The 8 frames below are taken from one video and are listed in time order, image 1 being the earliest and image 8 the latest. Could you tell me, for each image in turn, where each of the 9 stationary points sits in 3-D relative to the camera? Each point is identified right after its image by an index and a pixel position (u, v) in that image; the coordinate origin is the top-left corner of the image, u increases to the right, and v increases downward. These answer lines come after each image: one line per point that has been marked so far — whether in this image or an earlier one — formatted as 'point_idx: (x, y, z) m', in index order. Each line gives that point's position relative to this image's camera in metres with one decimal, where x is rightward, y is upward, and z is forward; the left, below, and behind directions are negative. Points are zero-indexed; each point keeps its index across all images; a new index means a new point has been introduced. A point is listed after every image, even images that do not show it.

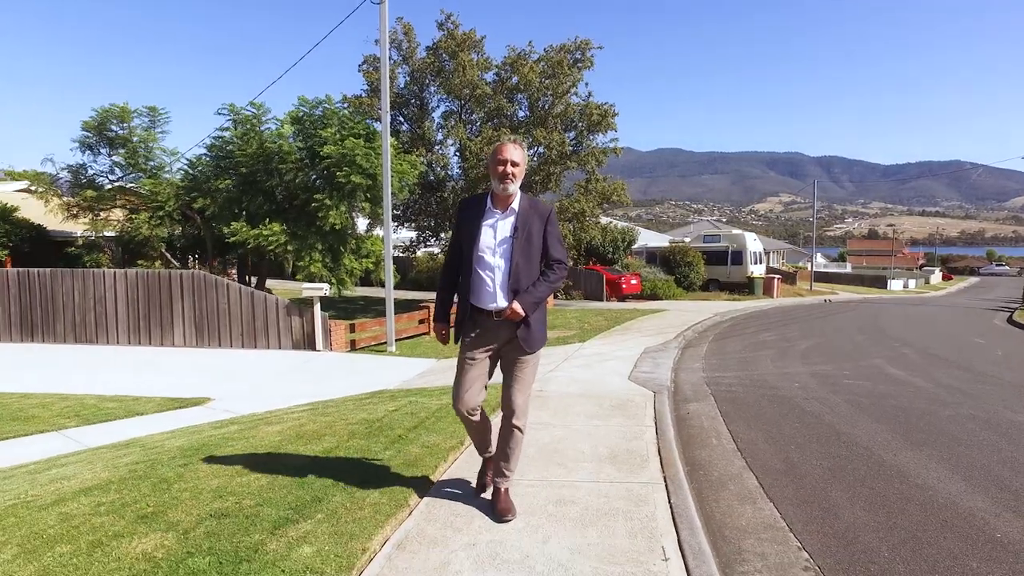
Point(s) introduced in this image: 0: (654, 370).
0: (+2.0, -1.2, +9.5) m
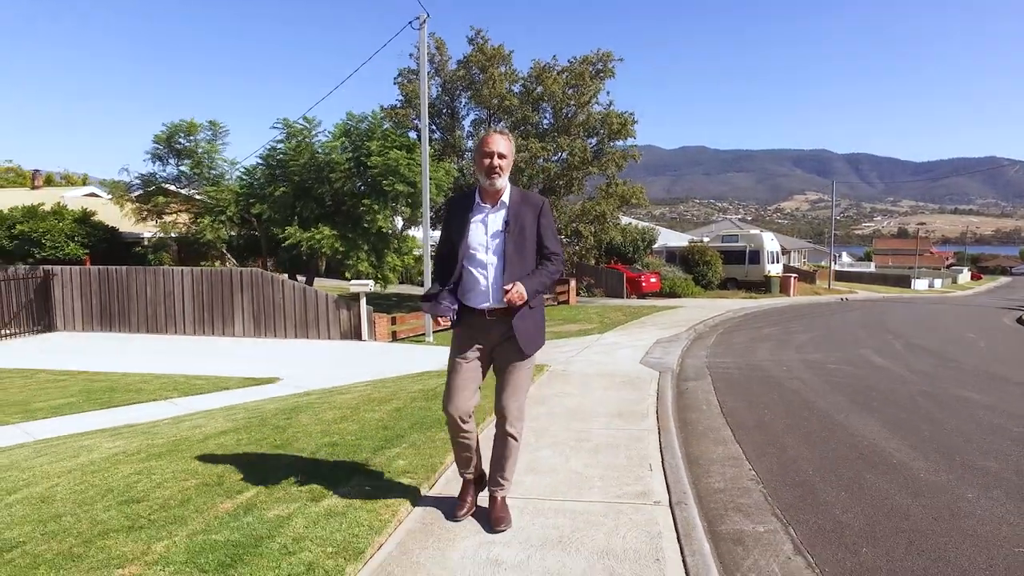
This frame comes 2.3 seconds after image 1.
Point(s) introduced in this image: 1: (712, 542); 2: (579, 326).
0: (+2.5, -1.1, +10.9) m
1: (+1.1, -1.4, +3.6) m
2: (+1.7, -1.0, +16.9) m
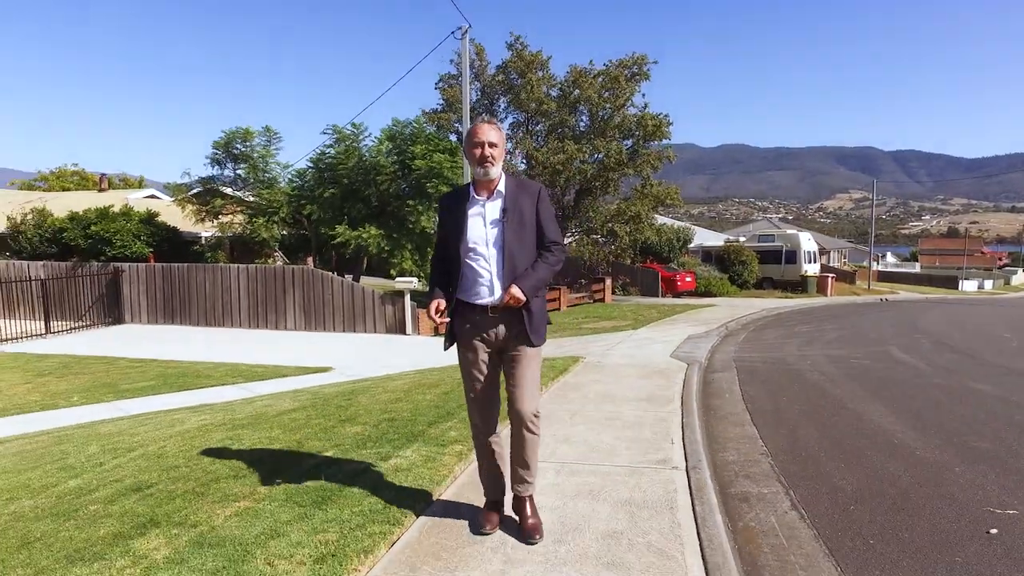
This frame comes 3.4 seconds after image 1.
0: (+3.1, -1.1, +11.4) m
1: (+1.3, -1.3, +4.2) m
2: (+2.7, -0.9, +17.5) m
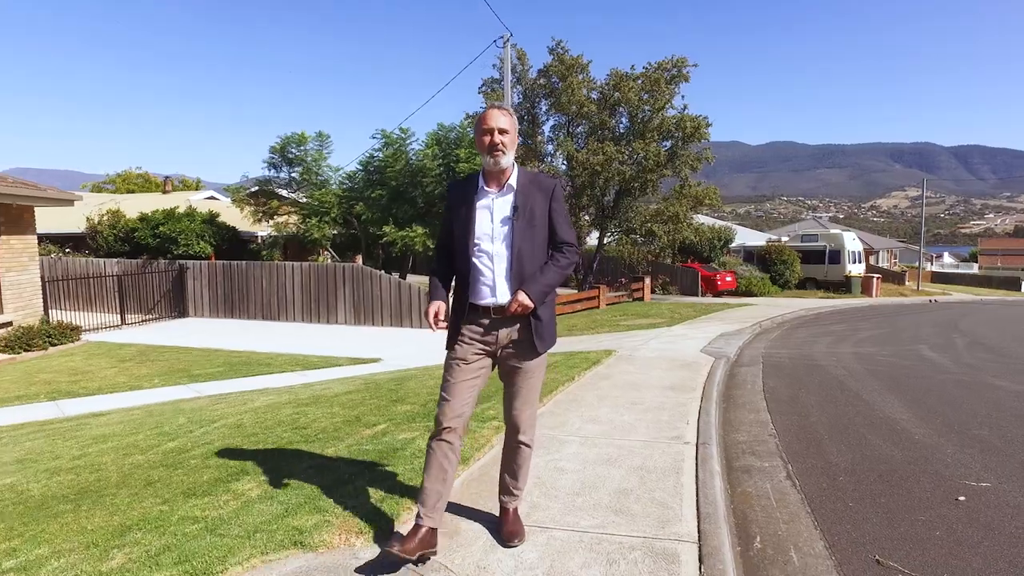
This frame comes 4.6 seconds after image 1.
0: (+3.8, -1.0, +11.8) m
1: (+1.5, -1.3, +4.8) m
2: (+3.7, -0.9, +18.0) m
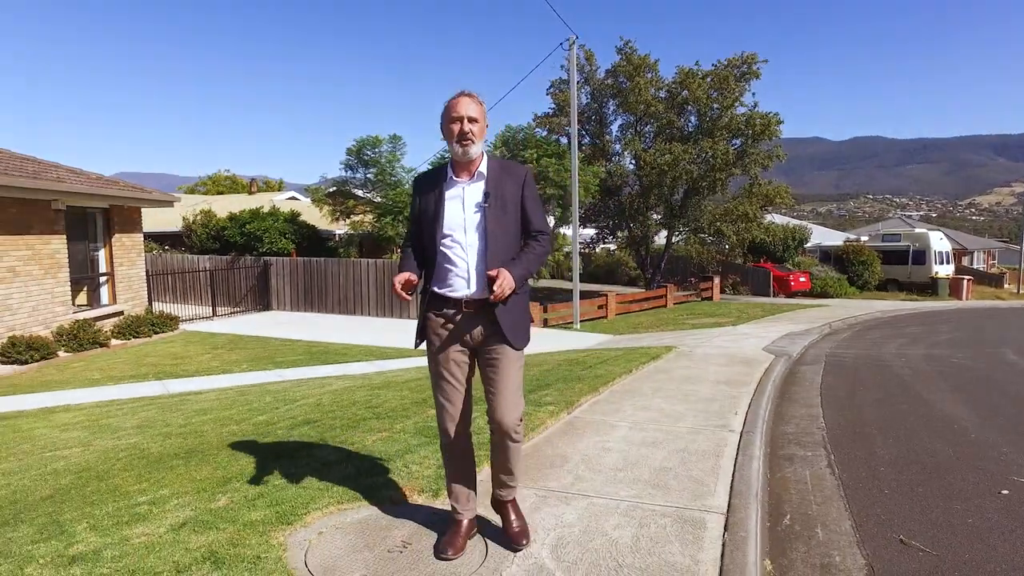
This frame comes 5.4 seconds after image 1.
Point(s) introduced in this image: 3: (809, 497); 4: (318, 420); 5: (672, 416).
0: (+4.9, -1.0, +11.8) m
1: (+1.9, -1.3, +5.0) m
2: (+5.5, -0.9, +17.9) m
3: (+1.9, -1.3, +4.1) m
4: (-1.6, -1.1, +5.6) m
5: (+1.4, -1.1, +5.8) m
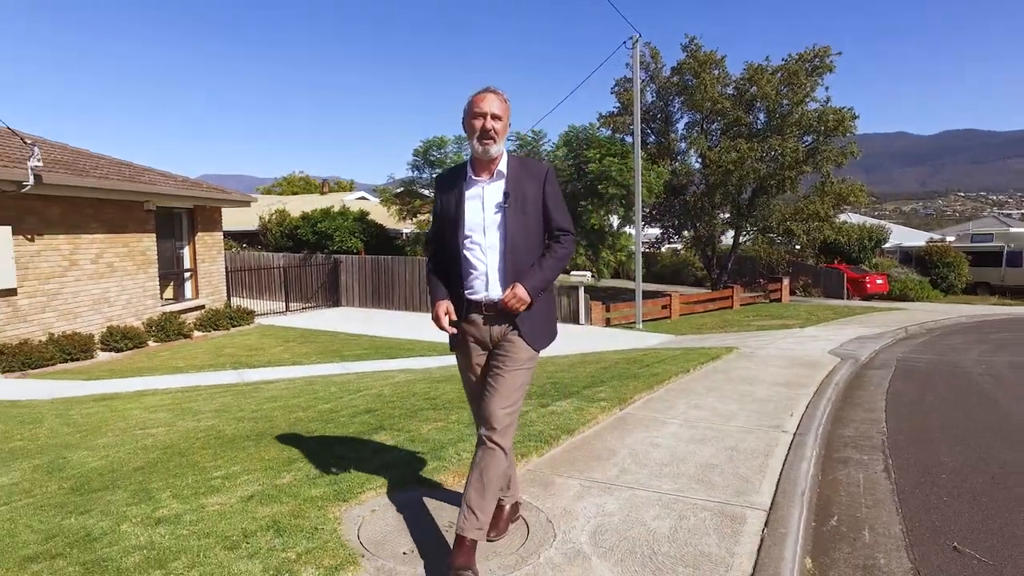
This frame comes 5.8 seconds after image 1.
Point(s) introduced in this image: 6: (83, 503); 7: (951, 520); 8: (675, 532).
0: (+5.9, -1.0, +11.4) m
1: (+2.3, -1.3, +4.9) m
2: (+7.1, -0.9, +17.4) m
3: (+2.1, -1.3, +4.1) m
4: (-1.2, -1.1, +5.9) m
5: (+1.8, -1.1, +5.8) m
6: (-2.2, -1.1, +3.5) m
7: (+2.5, -1.3, +3.9) m
8: (+0.8, -1.2, +3.2) m
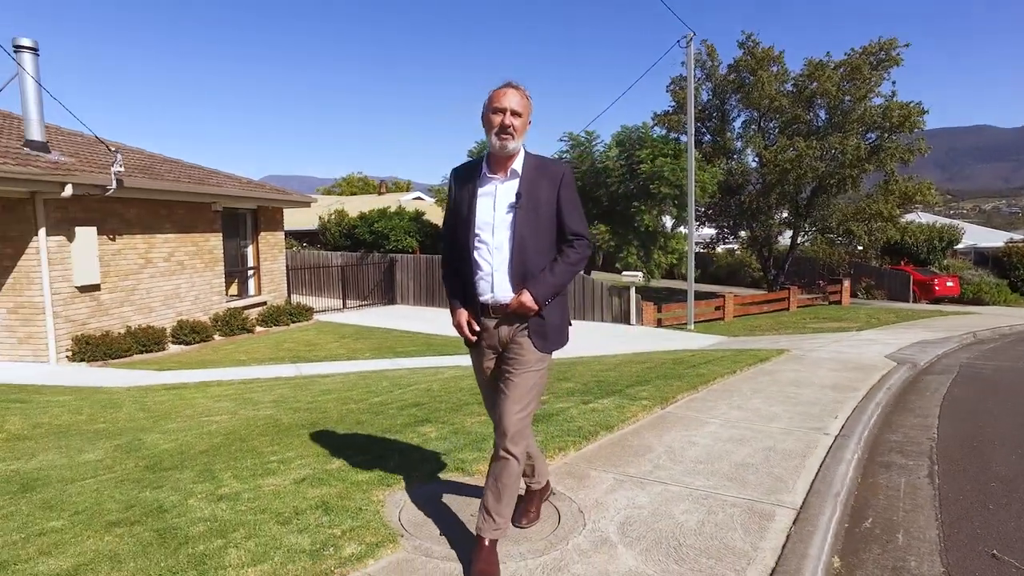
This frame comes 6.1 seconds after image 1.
0: (+6.7, -1.1, +11.1) m
1: (+2.6, -1.3, +4.9) m
2: (+8.4, -0.9, +16.9) m
3: (+2.4, -1.3, +4.1) m
4: (-0.8, -1.1, +6.1) m
5: (+2.2, -1.1, +5.8) m
6: (-2.0, -1.1, +3.8) m
7: (+2.7, -1.4, +3.8) m
8: (+1.0, -1.2, +3.3) m
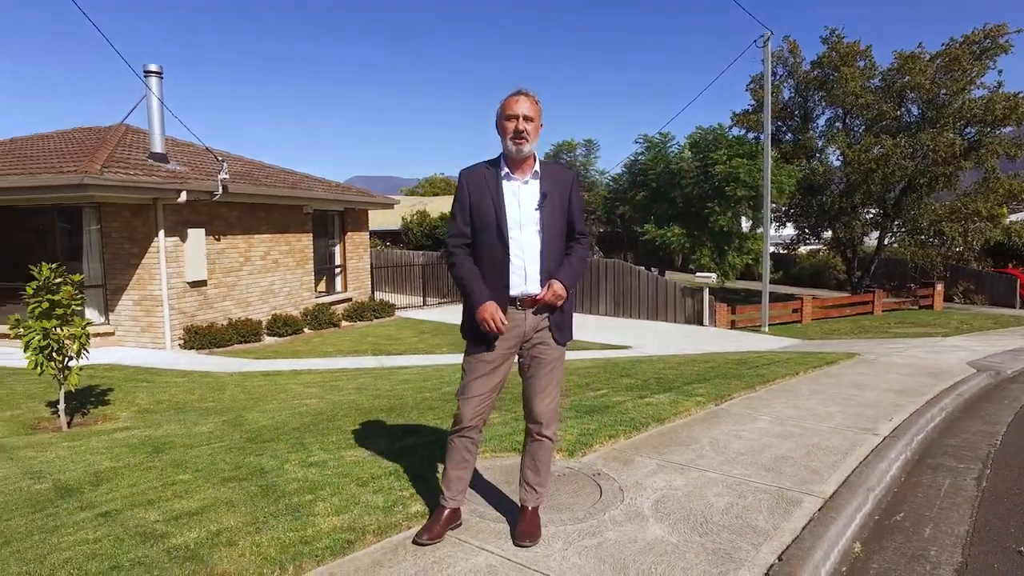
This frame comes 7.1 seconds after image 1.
0: (+7.8, -1.2, +10.6) m
1: (+3.0, -1.3, +5.0) m
2: (+10.2, -1.0, +16.3) m
3: (+2.7, -1.3, +4.2) m
4: (-0.2, -1.1, +6.7) m
5: (+2.7, -1.1, +6.0) m
6: (-1.7, -1.1, +4.5) m
7: (+3.0, -1.4, +3.9) m
8: (+1.2, -1.2, +3.6) m
